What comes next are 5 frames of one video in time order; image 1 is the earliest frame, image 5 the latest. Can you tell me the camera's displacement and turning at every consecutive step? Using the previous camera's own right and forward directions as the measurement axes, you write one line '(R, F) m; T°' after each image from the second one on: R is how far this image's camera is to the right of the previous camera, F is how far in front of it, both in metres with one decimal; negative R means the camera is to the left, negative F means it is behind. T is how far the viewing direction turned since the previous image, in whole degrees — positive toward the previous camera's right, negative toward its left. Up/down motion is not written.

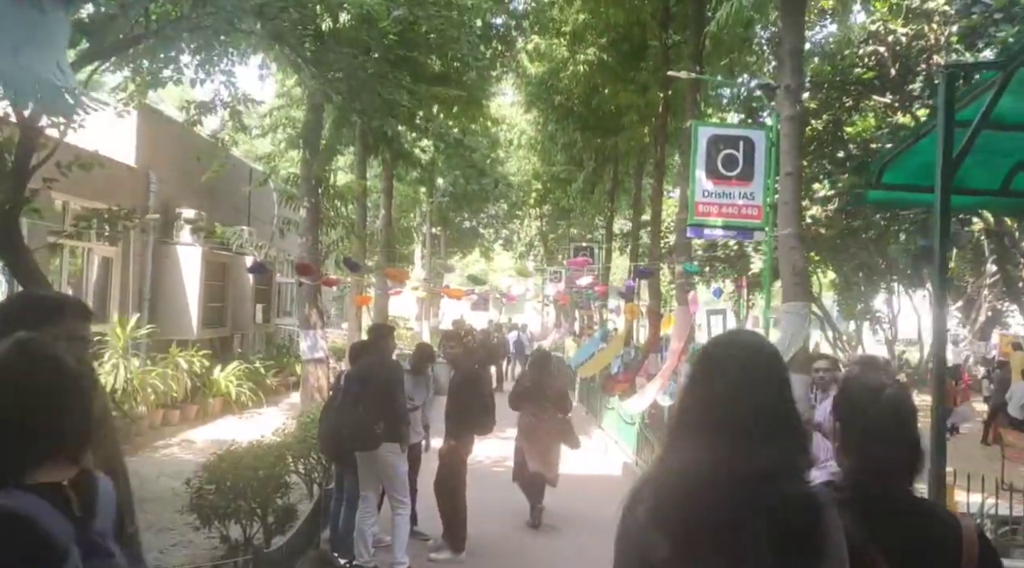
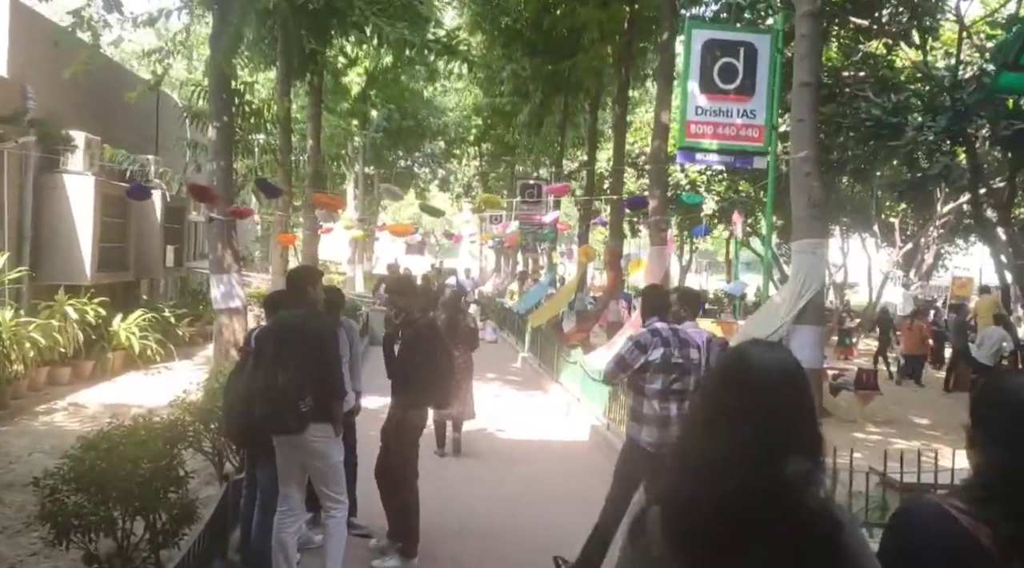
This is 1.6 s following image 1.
(-0.2, +1.7) m; +4°
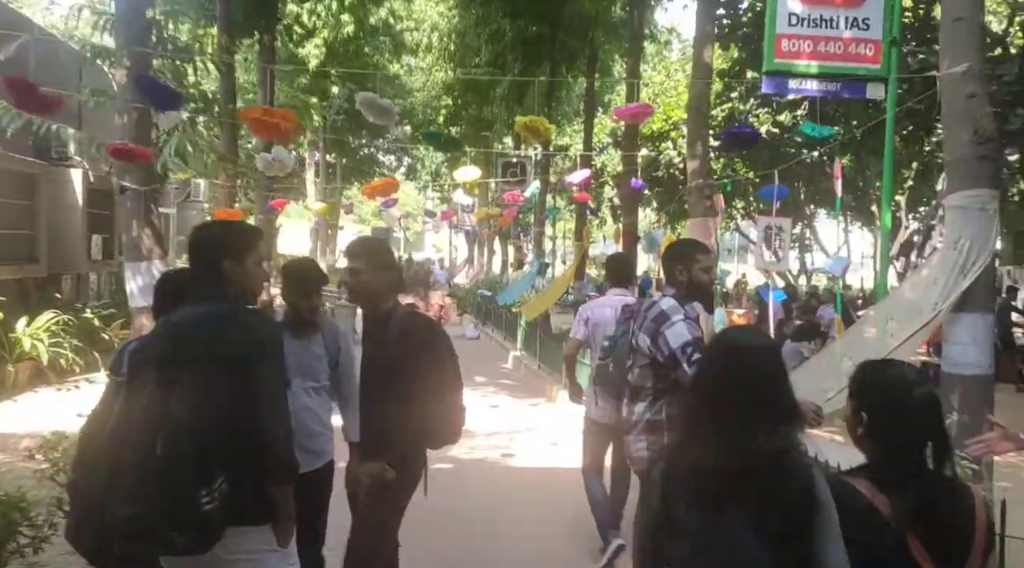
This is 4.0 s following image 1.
(-0.4, +2.4) m; +2°
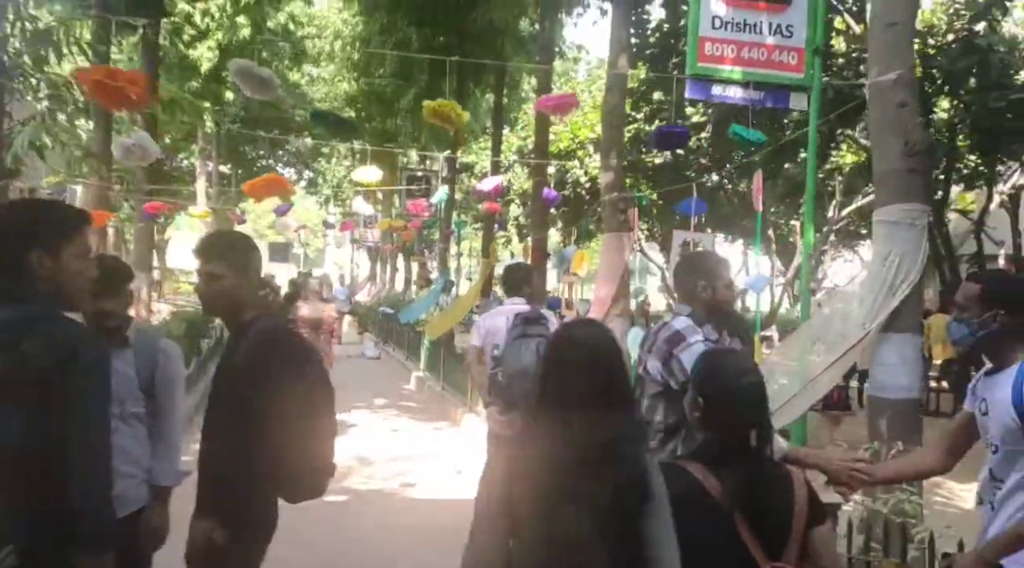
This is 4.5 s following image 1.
(0.0, +0.5) m; +6°
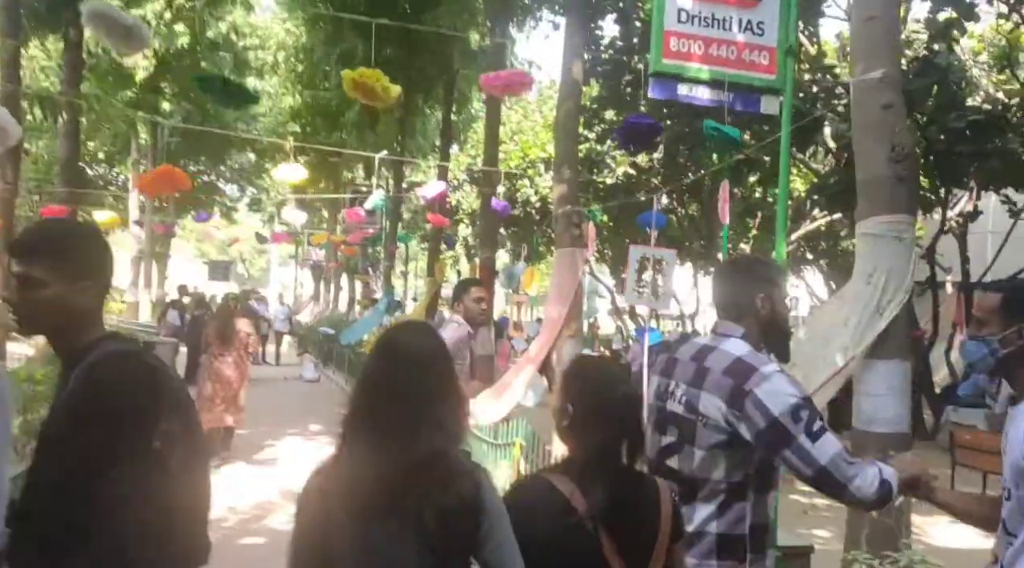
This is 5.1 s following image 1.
(0.0, +0.6) m; +3°
